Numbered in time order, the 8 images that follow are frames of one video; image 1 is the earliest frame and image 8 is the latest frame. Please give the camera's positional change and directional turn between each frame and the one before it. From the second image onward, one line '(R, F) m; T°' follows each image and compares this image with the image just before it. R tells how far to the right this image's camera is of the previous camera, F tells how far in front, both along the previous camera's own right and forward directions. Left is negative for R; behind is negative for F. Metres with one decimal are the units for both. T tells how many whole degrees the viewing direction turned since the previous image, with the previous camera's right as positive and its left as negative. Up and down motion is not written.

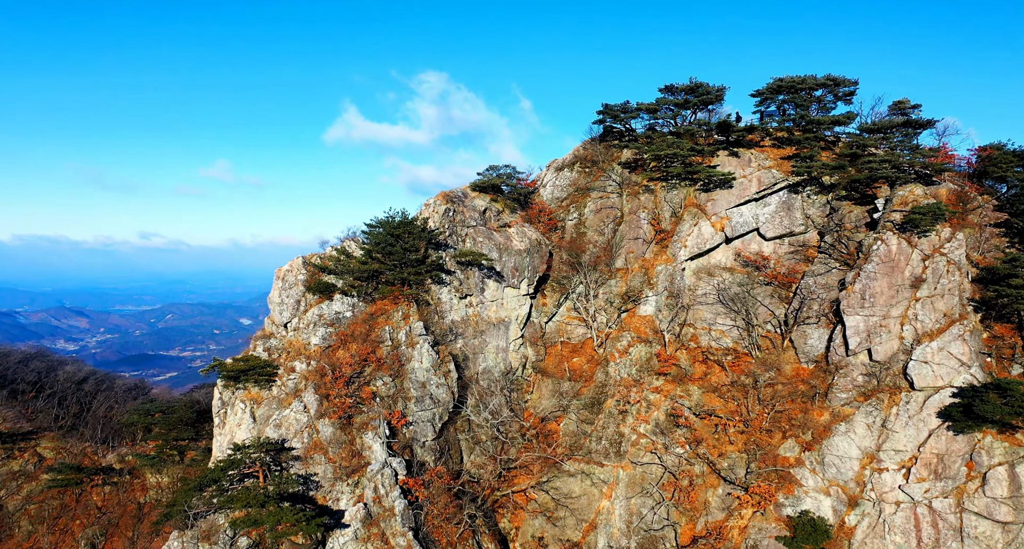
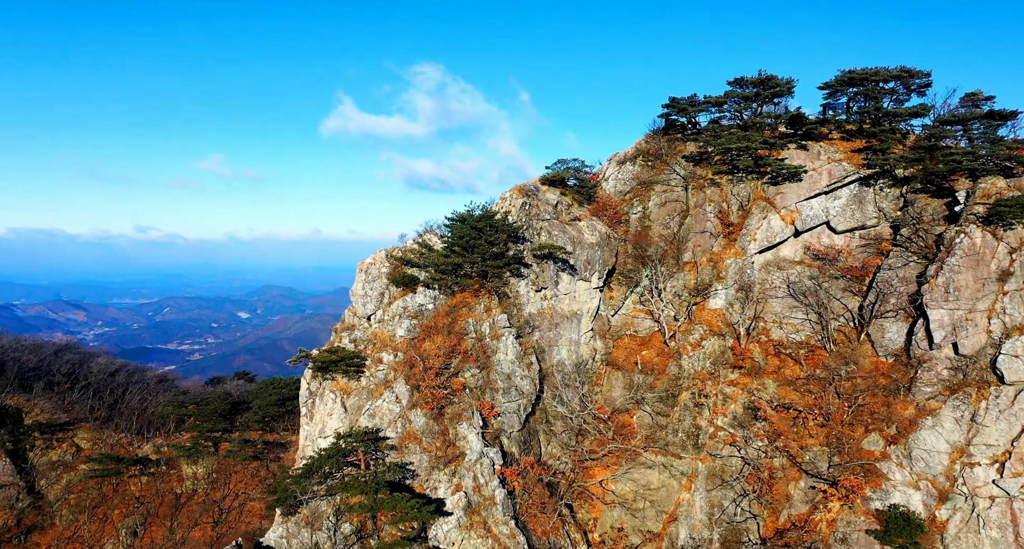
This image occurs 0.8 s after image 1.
(-3.7, -0.4) m; -1°
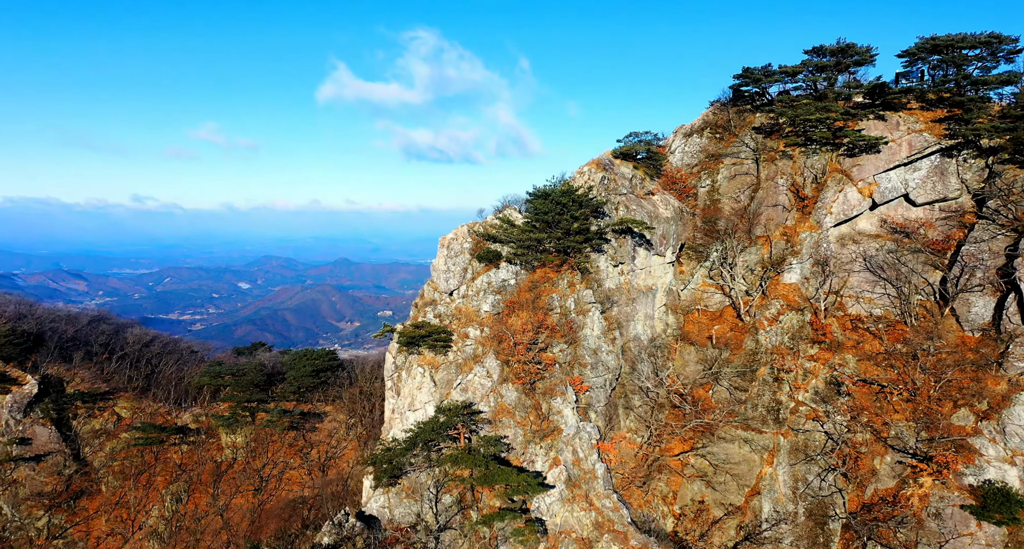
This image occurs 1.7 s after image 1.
(-3.7, 0.0) m; -2°
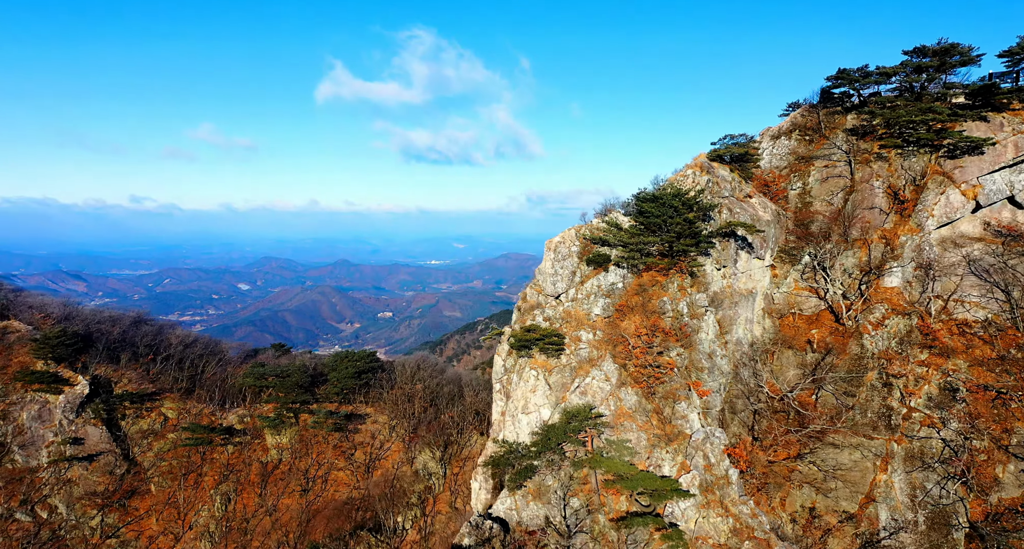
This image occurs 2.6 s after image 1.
(-4.9, -0.2) m; -2°
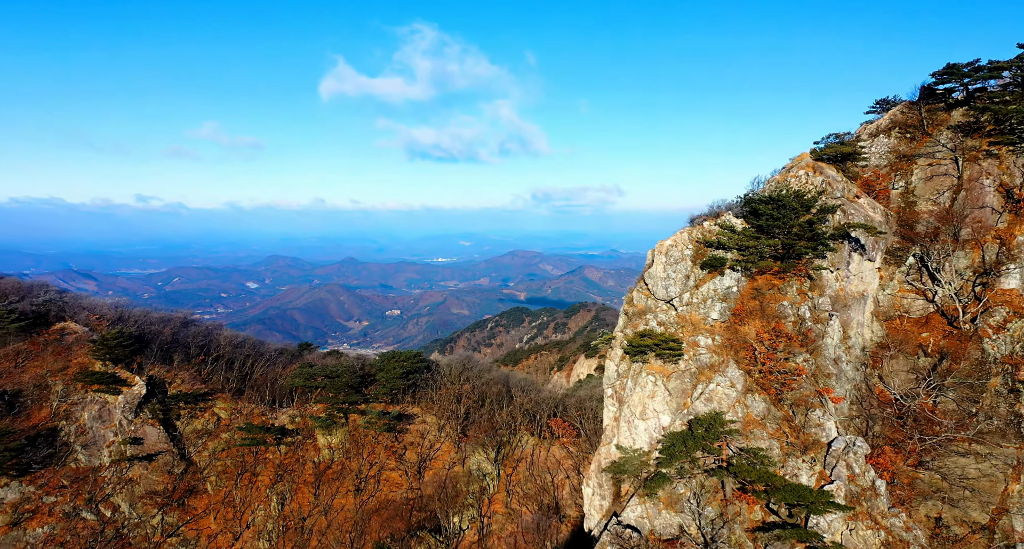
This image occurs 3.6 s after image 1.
(-4.6, +0.2) m; -3°
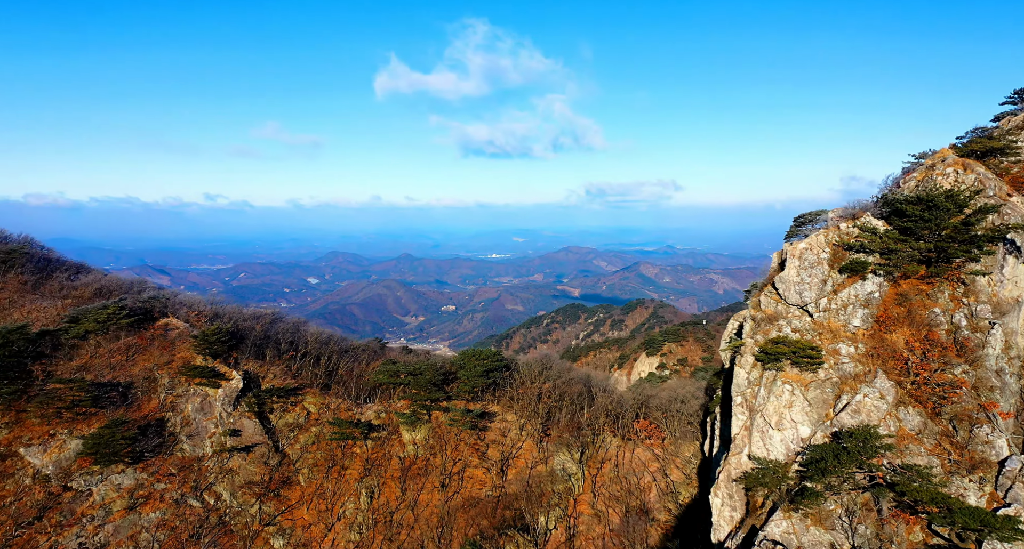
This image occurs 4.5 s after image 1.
(-3.1, +0.2) m; -6°
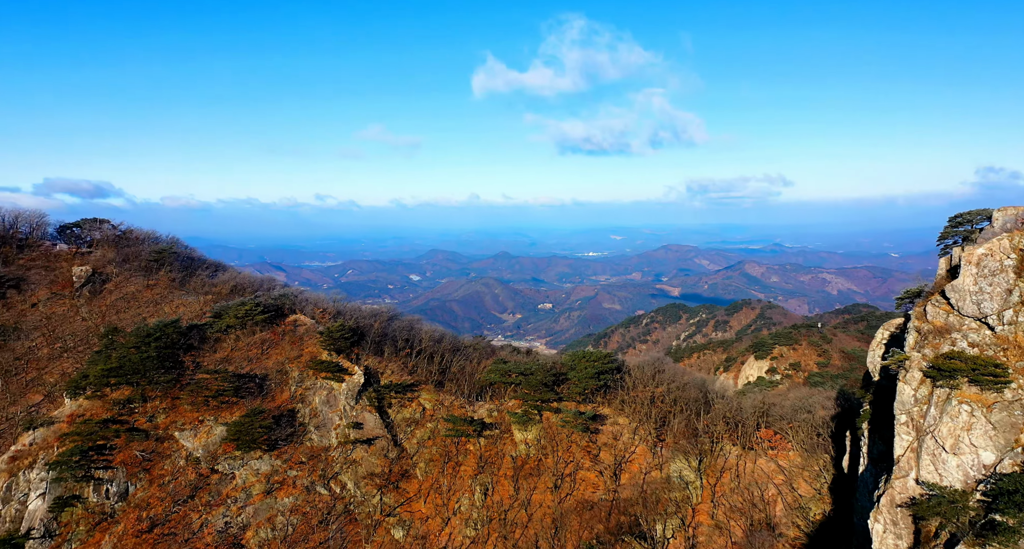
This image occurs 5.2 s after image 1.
(-2.4, -0.2) m; -9°
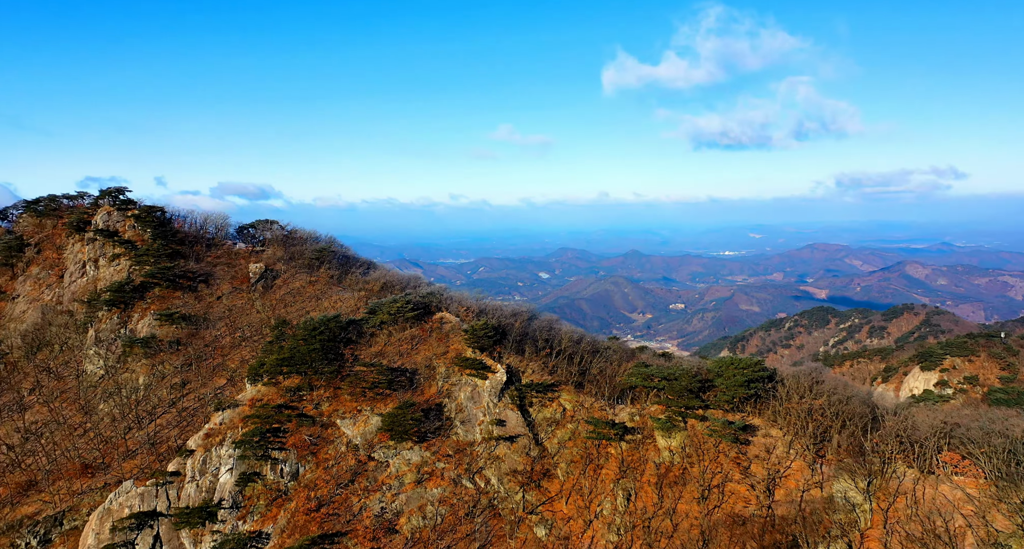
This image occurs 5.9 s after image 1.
(-2.7, +1.1) m; -11°
